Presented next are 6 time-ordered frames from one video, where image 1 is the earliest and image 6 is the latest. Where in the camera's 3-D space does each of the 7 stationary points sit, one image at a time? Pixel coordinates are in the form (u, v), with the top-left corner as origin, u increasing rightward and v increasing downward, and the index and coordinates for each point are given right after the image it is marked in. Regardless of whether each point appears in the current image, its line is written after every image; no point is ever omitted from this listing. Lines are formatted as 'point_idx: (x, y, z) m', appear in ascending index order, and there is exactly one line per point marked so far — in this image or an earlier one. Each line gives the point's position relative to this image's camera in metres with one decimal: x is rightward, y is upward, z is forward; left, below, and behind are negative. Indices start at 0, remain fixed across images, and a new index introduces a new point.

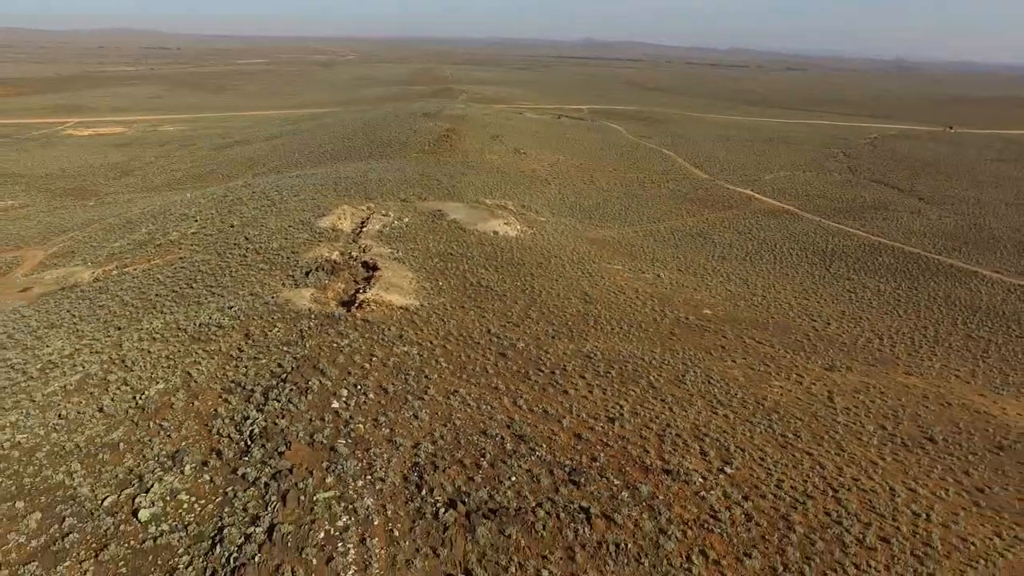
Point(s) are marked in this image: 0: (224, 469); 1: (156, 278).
0: (-2.6, -1.6, +6.7) m
1: (-8.9, +0.2, +18.3) m
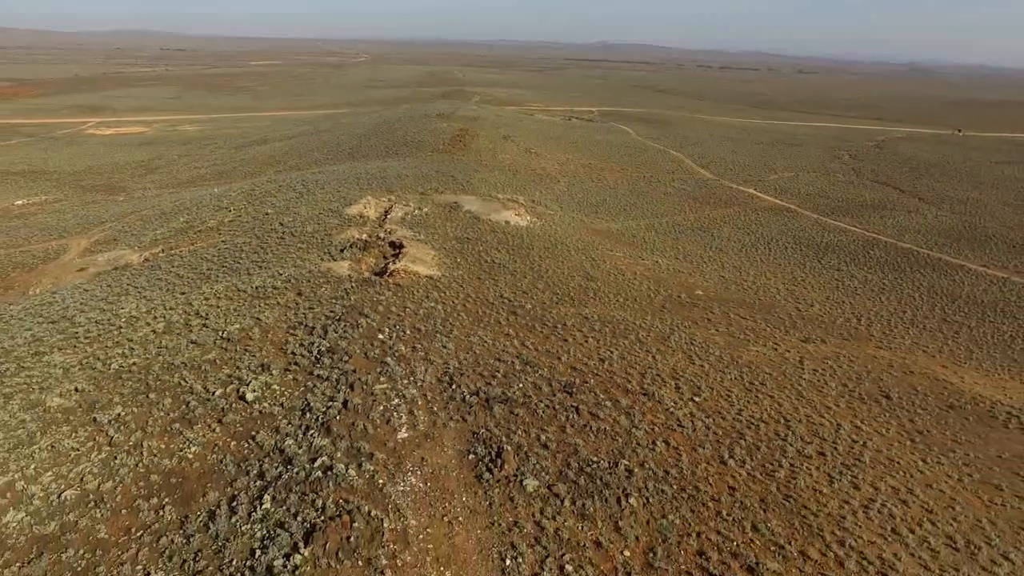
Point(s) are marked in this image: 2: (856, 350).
0: (-2.5, -1.0, +8.8) m
1: (-8.6, +0.8, +20.5) m
2: (+9.0, -1.6, +19.4) m
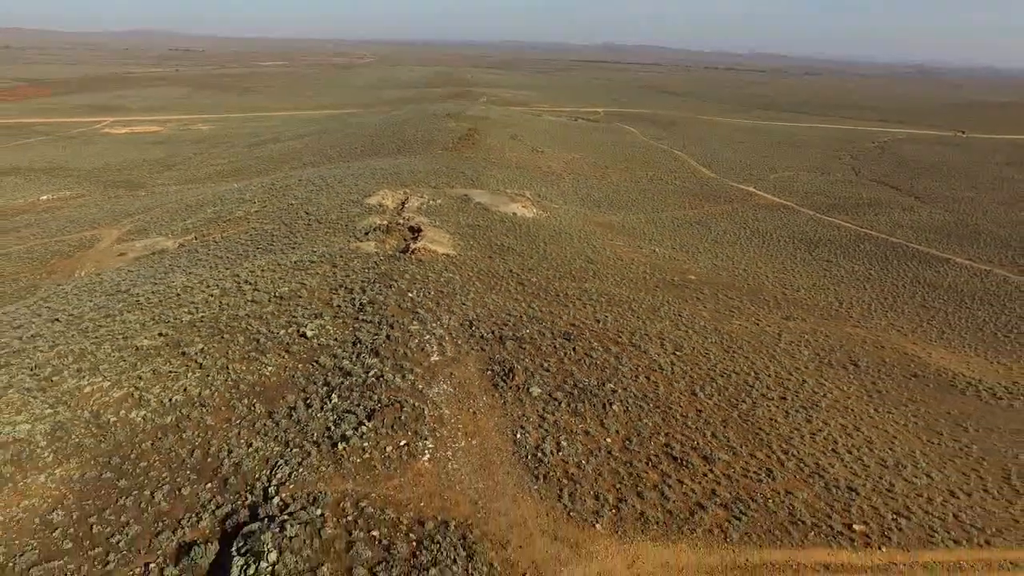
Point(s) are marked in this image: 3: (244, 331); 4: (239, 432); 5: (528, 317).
0: (-2.4, -0.4, +10.8) m
1: (-8.4, +1.4, +22.4) m
2: (+9.2, -1.1, +21.2) m
3: (-3.9, -0.6, +10.6) m
4: (-2.8, -1.5, +7.7) m
5: (+0.3, -0.5, +12.0) m
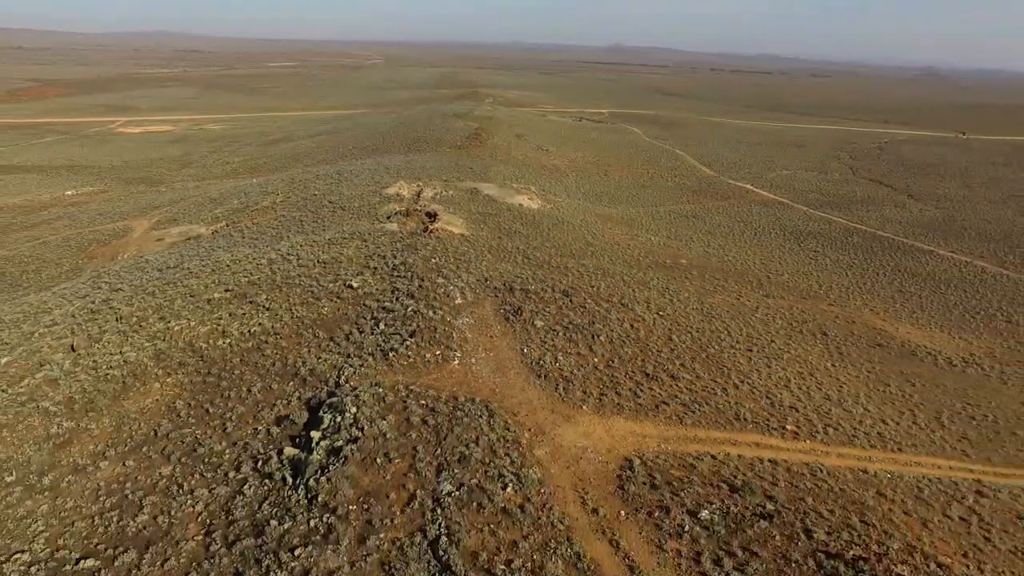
0: (-2.2, +0.2, +13.0) m
1: (-8.2, +2.1, +24.7) m
2: (+9.4, -0.5, +23.4) m
3: (-3.7, 0.0, +12.9) m
4: (-2.7, -0.8, +9.9) m
5: (+0.4, +0.2, +14.2) m
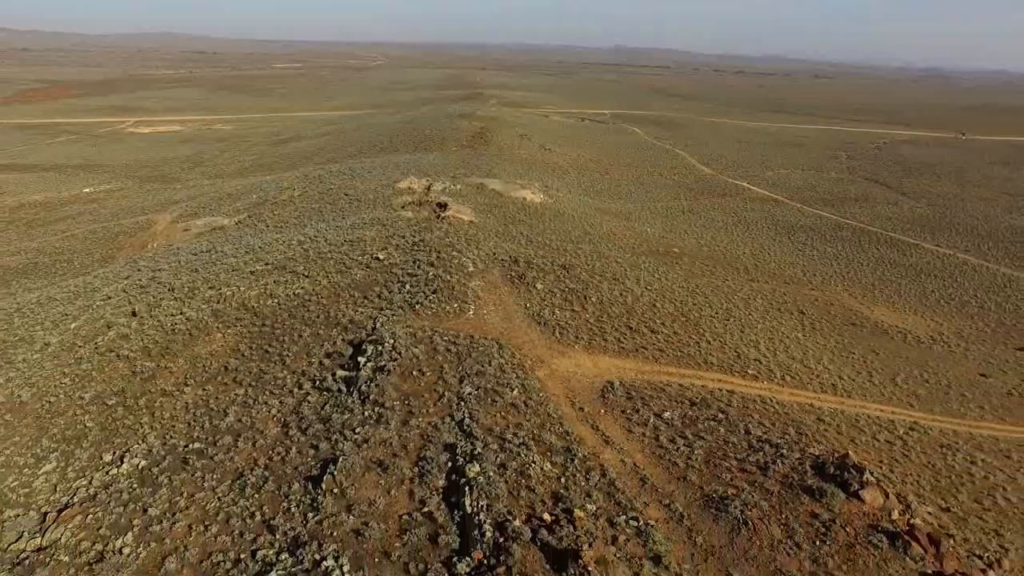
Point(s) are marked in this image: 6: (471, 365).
0: (-2.1, +0.8, +14.9) m
1: (-8.0, +2.6, +26.6) m
2: (+9.6, 0.0, +25.2) m
3: (-3.6, +0.6, +14.8) m
4: (-2.6, -0.3, +11.8) m
5: (+0.5, +0.7, +16.1) m
6: (-0.5, -0.9, +8.8) m
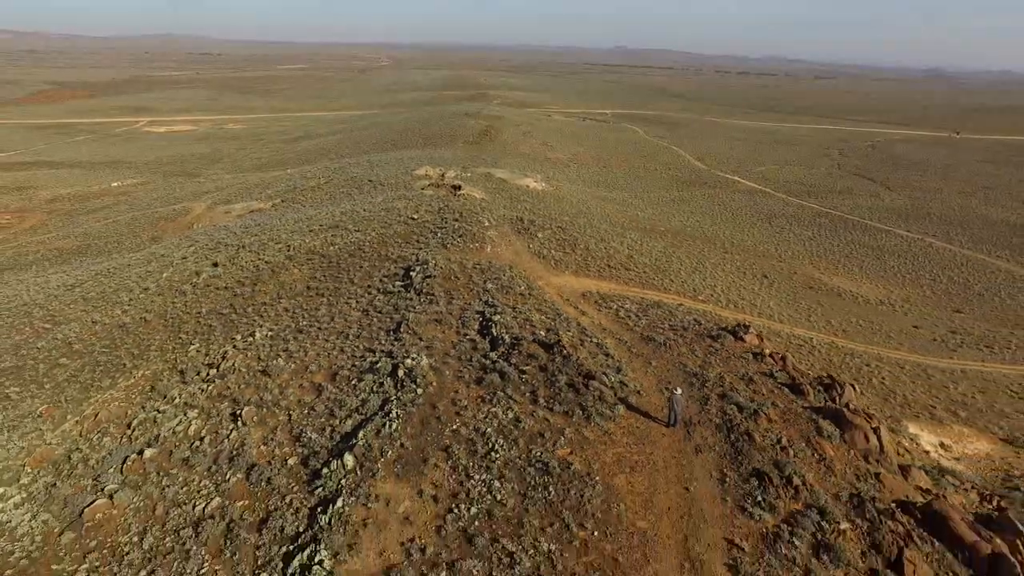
0: (-2.0, +1.9, +18.5) m
1: (-7.8, +3.7, +30.3) m
2: (+9.8, +1.1, +28.8) m
3: (-3.5, +1.7, +18.4) m
4: (-2.5, +0.8, +15.5) m
5: (+0.7, +1.8, +19.7) m
6: (-0.4, +0.2, +12.4) m
